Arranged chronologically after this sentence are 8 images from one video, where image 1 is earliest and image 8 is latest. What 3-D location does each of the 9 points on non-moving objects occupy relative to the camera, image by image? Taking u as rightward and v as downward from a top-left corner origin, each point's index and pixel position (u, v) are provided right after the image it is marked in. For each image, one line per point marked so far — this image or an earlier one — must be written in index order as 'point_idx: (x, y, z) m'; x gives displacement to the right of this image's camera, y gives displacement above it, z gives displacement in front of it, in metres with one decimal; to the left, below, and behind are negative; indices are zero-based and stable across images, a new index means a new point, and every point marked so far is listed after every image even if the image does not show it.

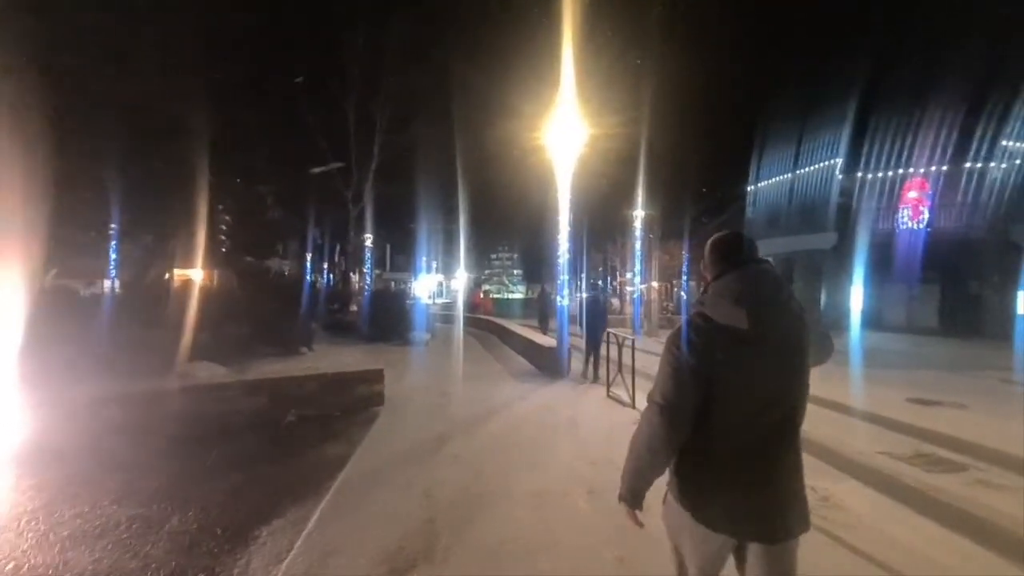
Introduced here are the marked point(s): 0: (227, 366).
0: (-4.1, -1.1, +11.7) m
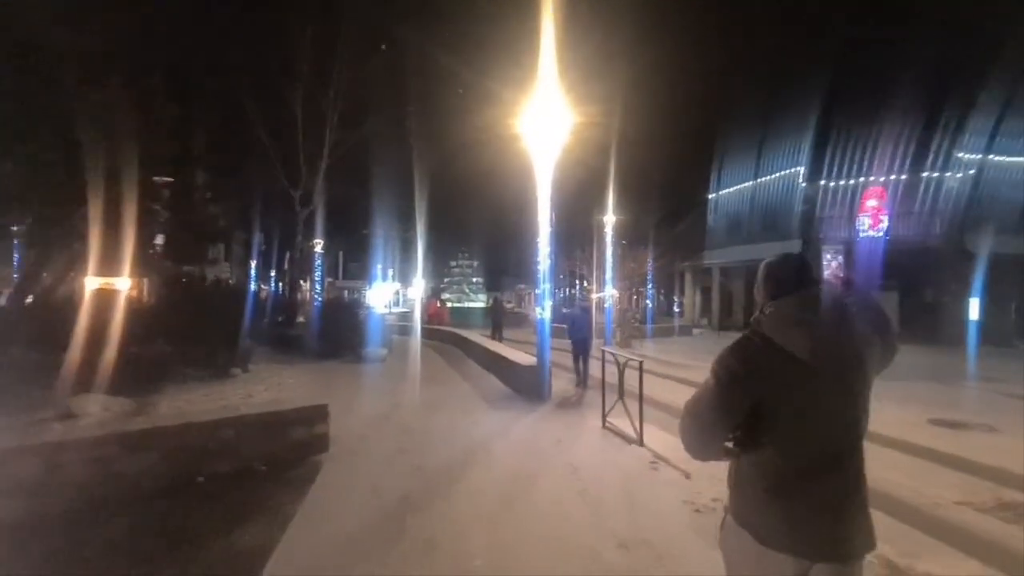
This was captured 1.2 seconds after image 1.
0: (-4.3, -1.2, +9.4) m
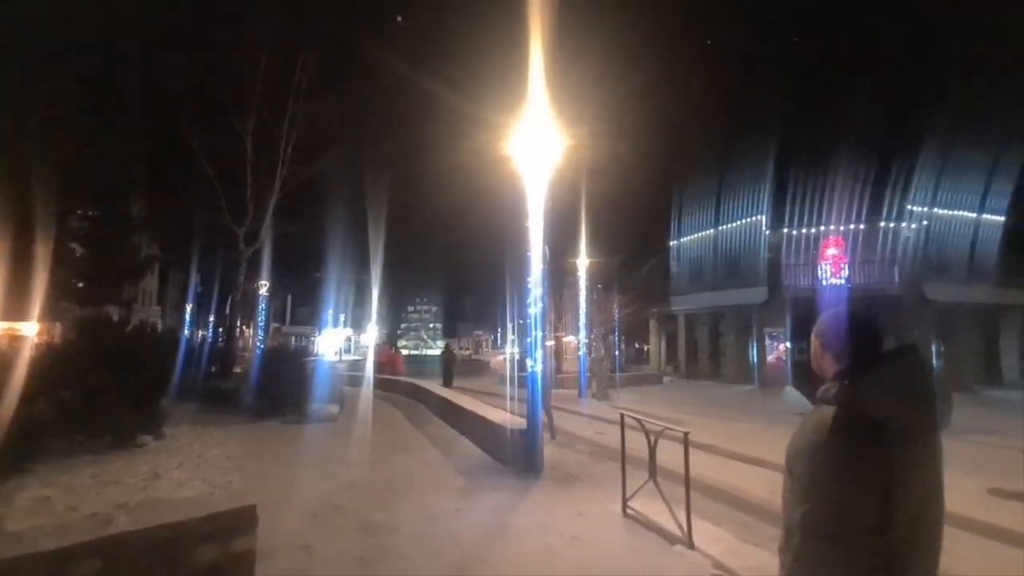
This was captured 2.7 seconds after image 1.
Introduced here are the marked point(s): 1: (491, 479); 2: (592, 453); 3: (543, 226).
0: (-4.3, -1.6, +6.7) m
1: (-0.2, -2.2, +9.4) m
2: (+1.1, -2.4, +11.9) m
3: (+0.4, +0.8, +10.9) m
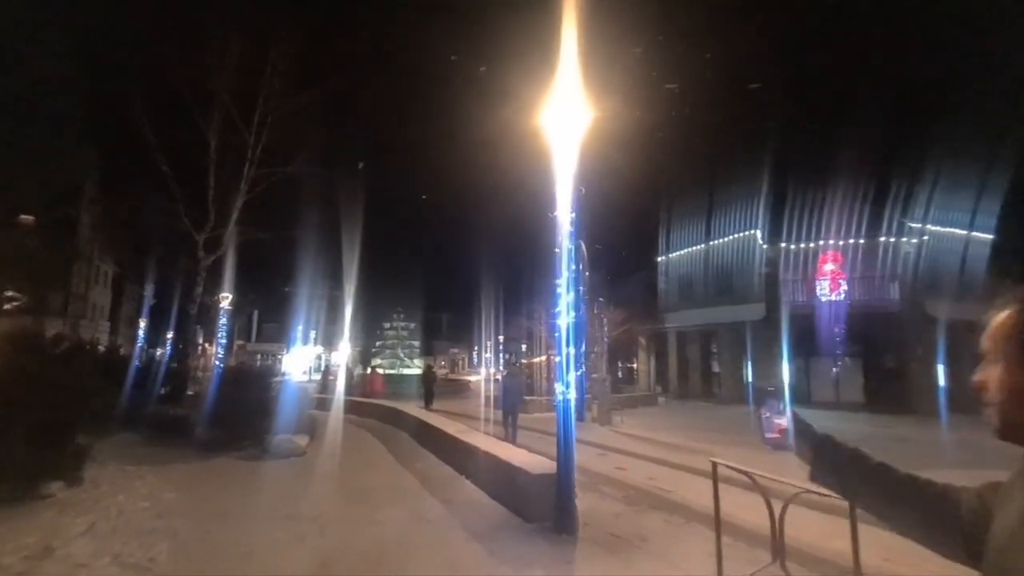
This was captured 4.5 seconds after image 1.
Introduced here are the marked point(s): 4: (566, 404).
0: (-4.0, -1.5, +4.2) m
1: (0.0, -2.2, +7.1) m
2: (+1.3, -2.4, +9.5) m
3: (+0.6, +0.8, +8.6) m
4: (+0.5, -1.1, +7.9) m
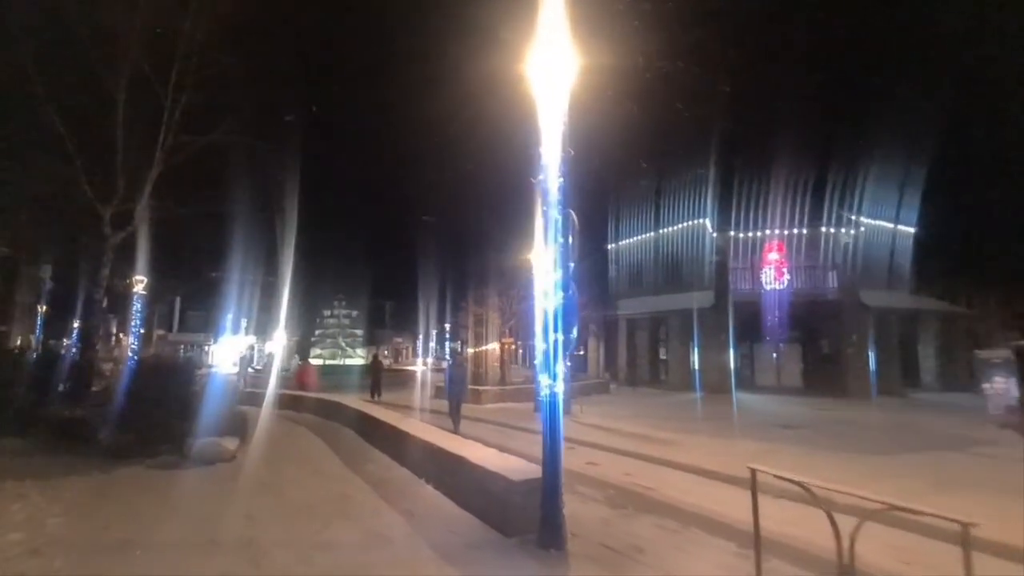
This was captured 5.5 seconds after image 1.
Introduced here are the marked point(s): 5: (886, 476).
0: (-3.9, -1.4, +2.8) m
1: (-0.1, -2.0, +5.9) m
2: (+1.0, -2.2, +8.5) m
3: (+0.4, +1.0, +7.5) m
4: (+0.3, -0.9, +6.8) m
5: (+5.6, -2.8, +12.5) m
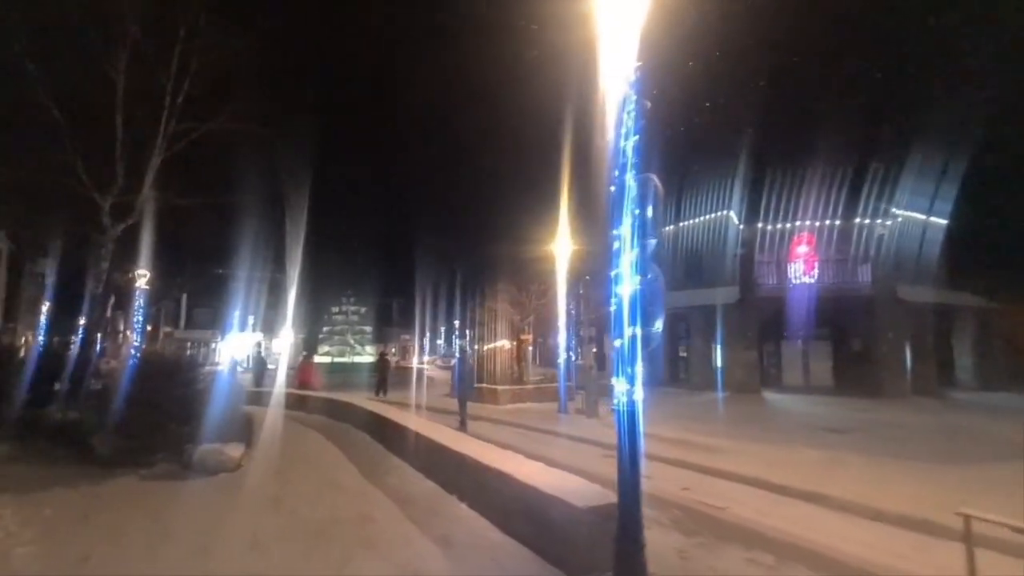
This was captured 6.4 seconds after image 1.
0: (-3.5, -1.3, +1.5) m
1: (+0.3, -1.9, +4.6) m
2: (+1.4, -2.1, +7.1) m
3: (+0.8, +1.1, +6.1) m
4: (+0.7, -0.8, +5.5) m
5: (+6.1, -2.7, +11.1) m
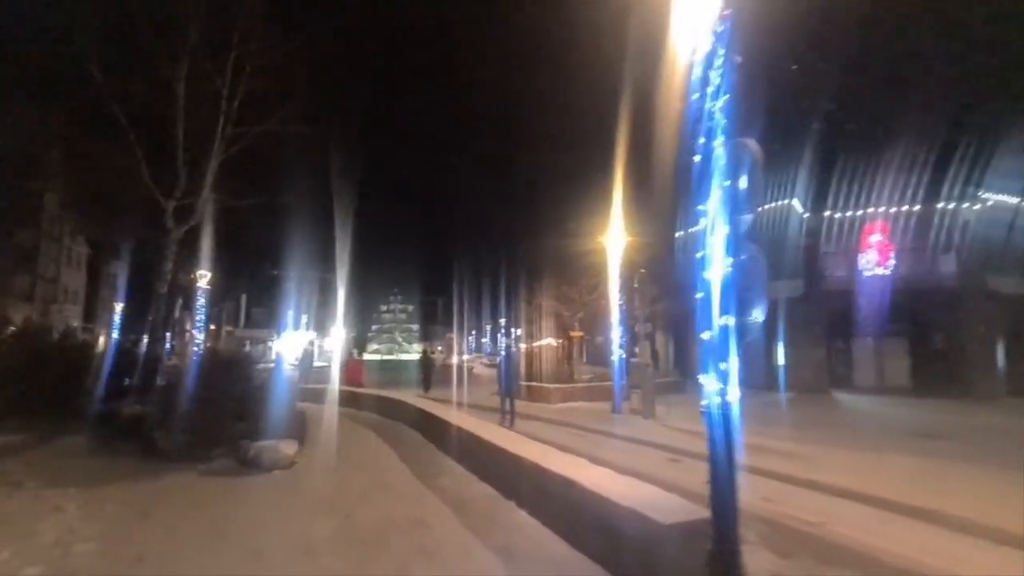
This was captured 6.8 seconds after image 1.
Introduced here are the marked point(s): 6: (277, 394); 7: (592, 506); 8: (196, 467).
0: (-3.3, -1.2, +1.1) m
1: (+0.7, -1.8, +3.9) m
2: (+2.0, -2.0, +6.4) m
3: (+1.3, +1.2, +5.4) m
4: (+1.2, -0.7, +4.8) m
5: (+6.9, -2.6, +10.1) m
6: (-5.0, -2.3, +17.5) m
7: (+0.7, -1.8, +6.9) m
8: (-5.3, -2.9, +13.8) m
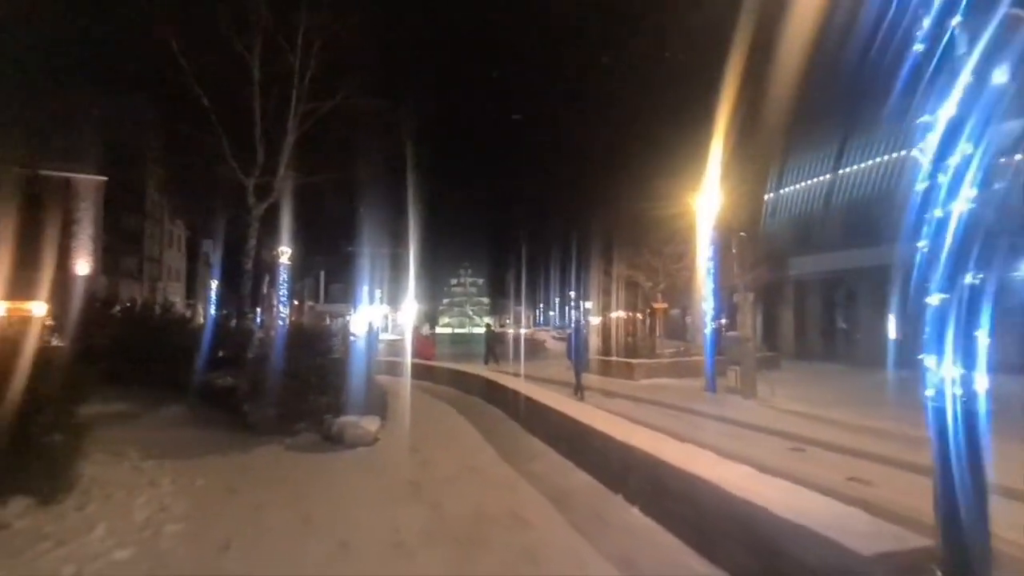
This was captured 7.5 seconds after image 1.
0: (-2.9, -1.2, +0.3) m
1: (+1.4, -1.6, +2.8) m
2: (+2.8, -1.7, +5.2) m
3: (+2.0, +1.4, +4.1) m
4: (+1.9, -0.5, +3.6) m
5: (+8.0, -2.2, +8.5) m
6: (-3.2, -1.8, +16.9) m
7: (+1.5, -1.6, +5.7) m
8: (-3.8, -2.5, +13.1) m
